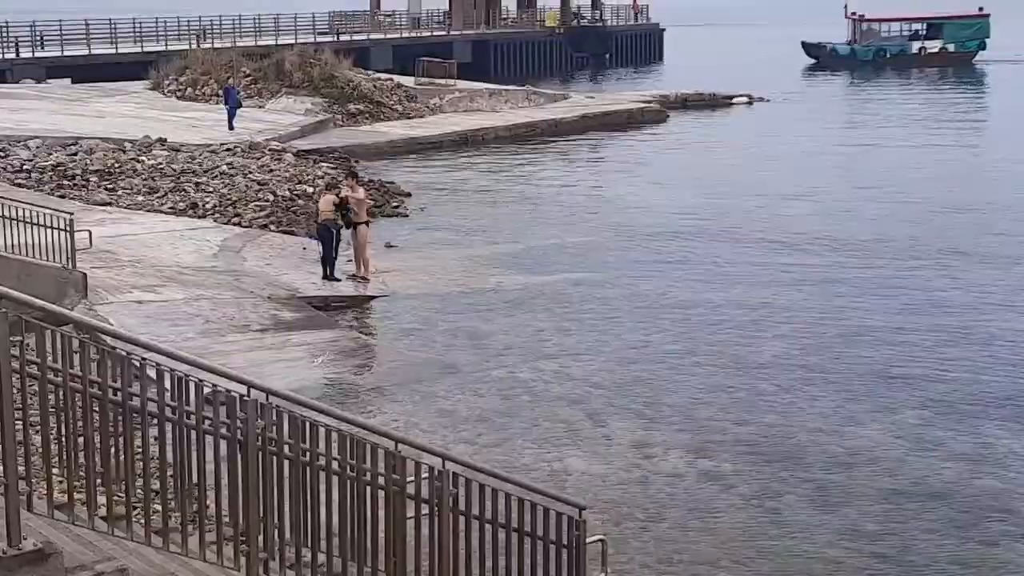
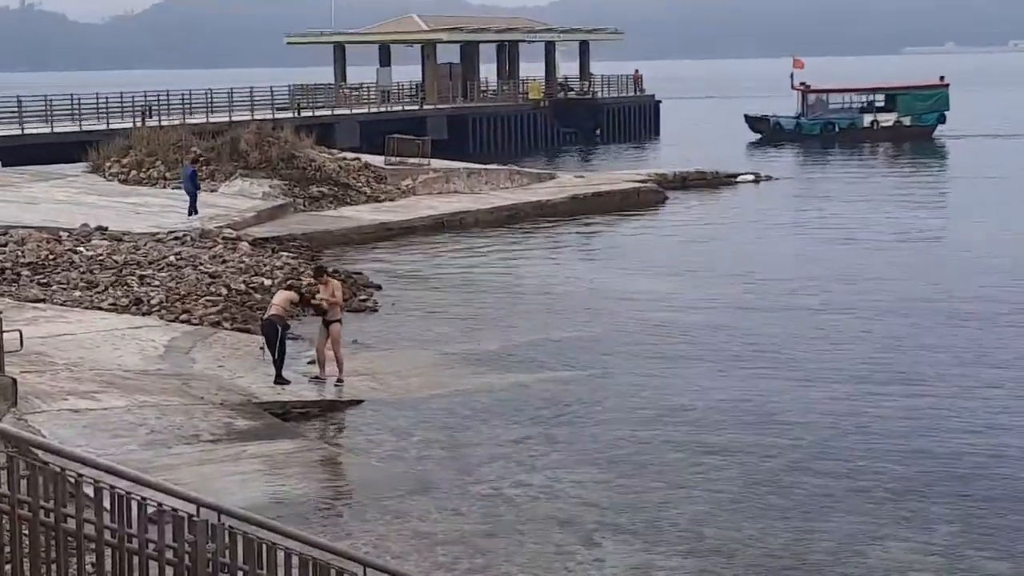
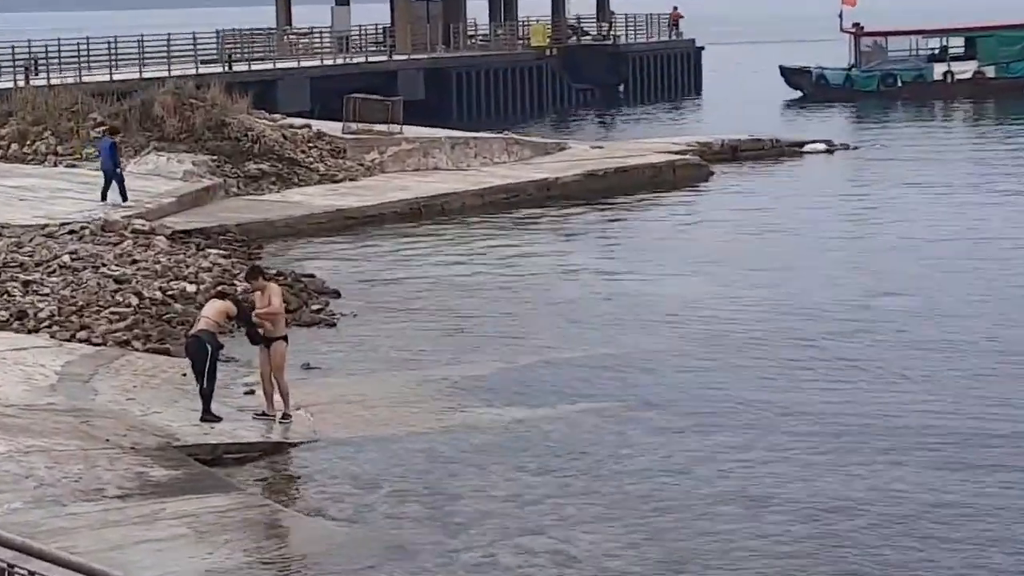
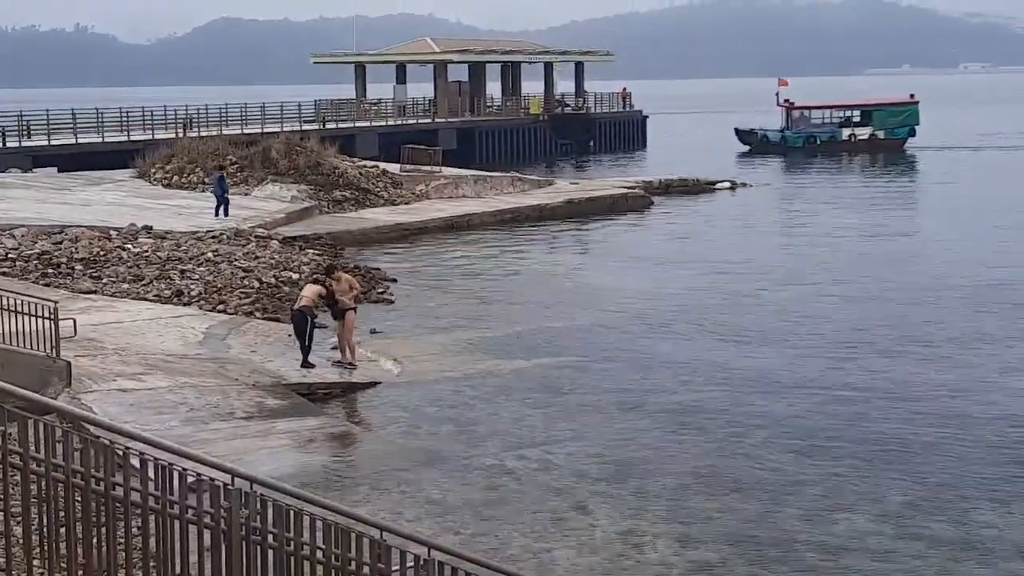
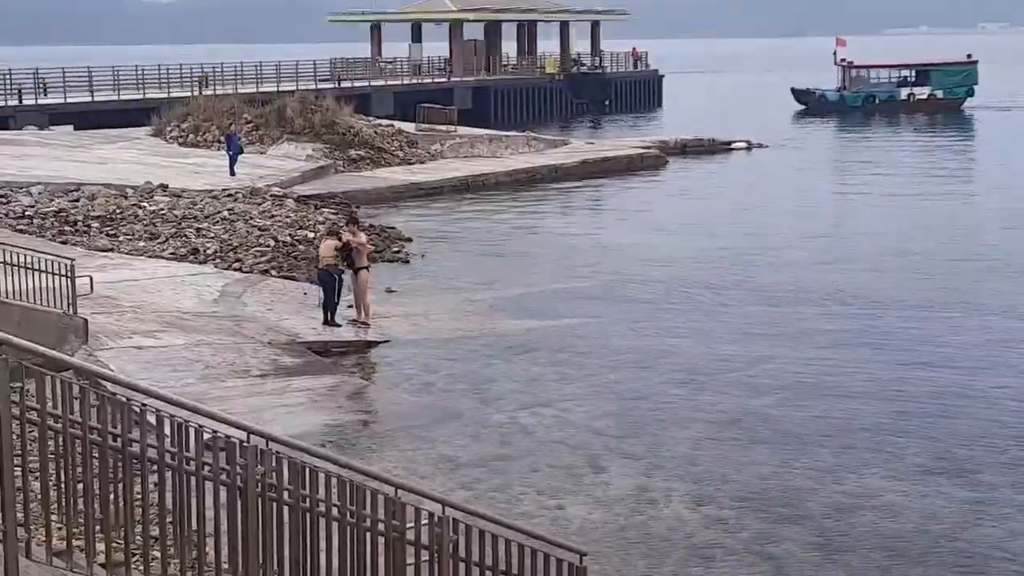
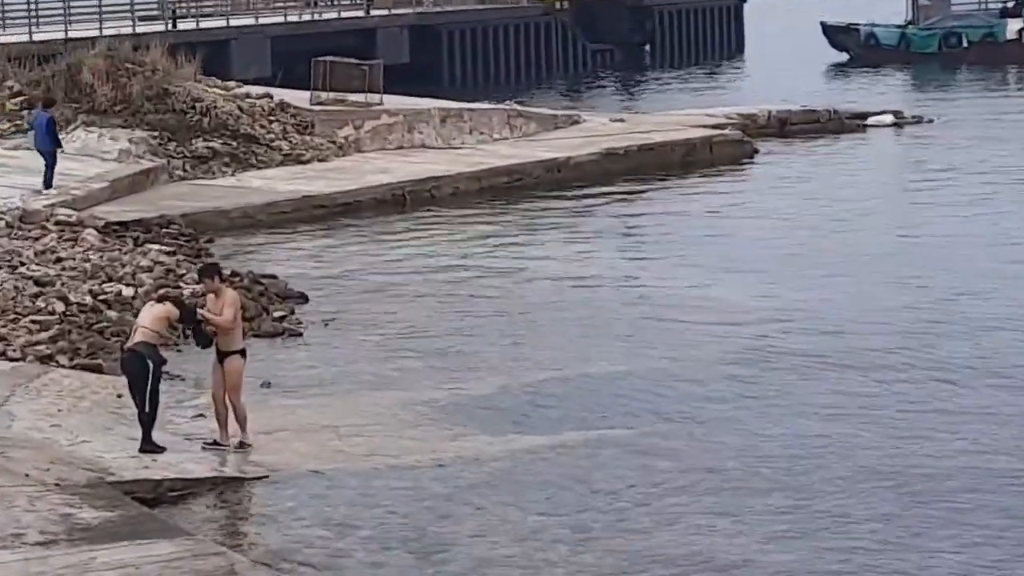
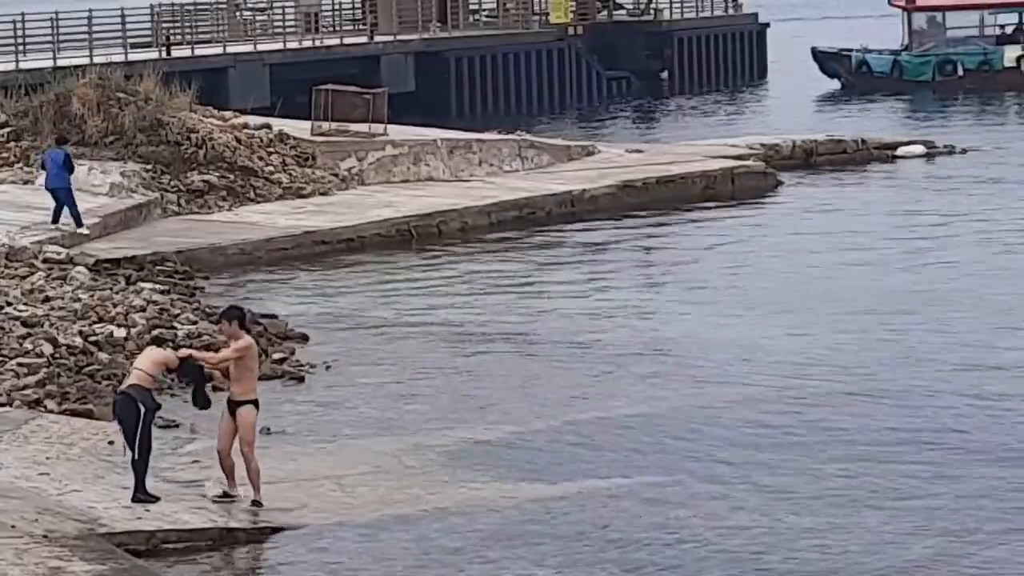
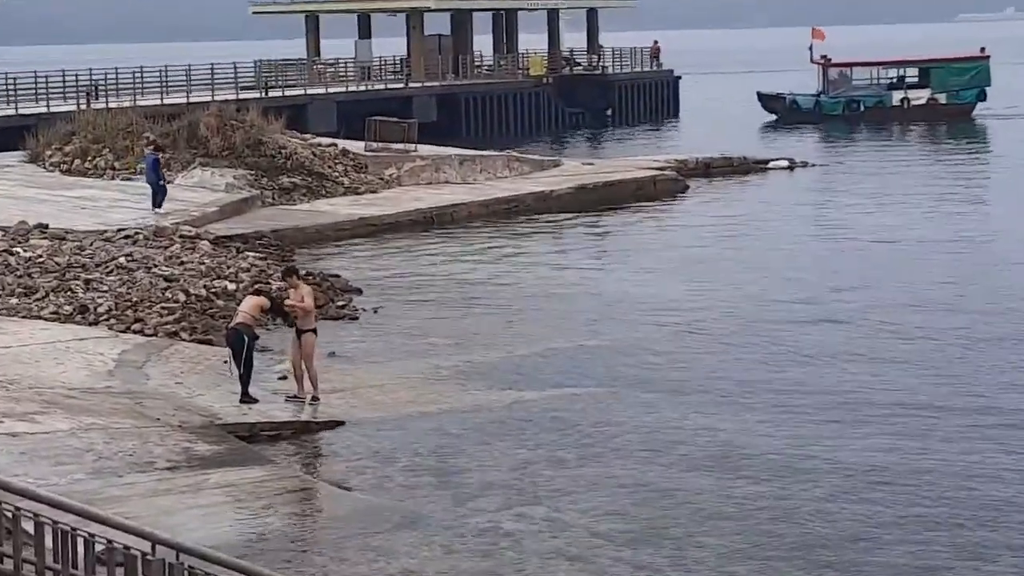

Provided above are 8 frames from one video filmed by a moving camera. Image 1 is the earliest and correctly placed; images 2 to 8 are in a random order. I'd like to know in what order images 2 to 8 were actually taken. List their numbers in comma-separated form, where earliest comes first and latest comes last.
5, 4, 2, 8, 3, 6, 7
